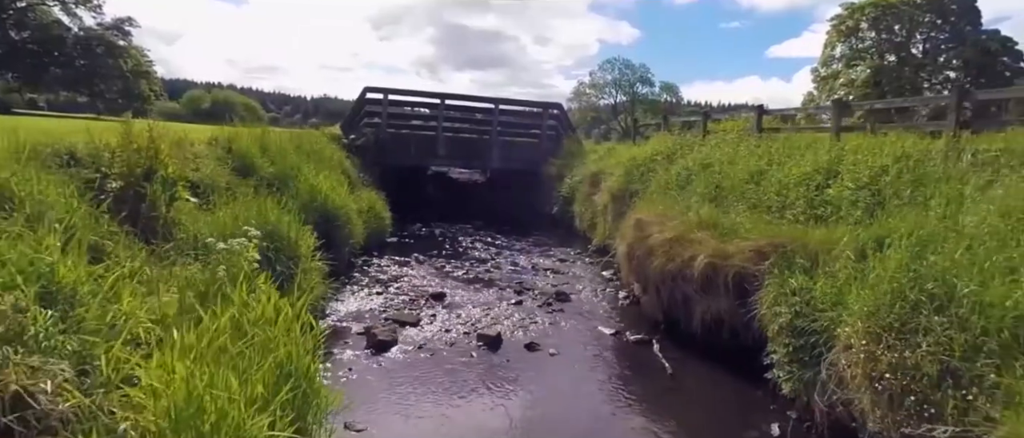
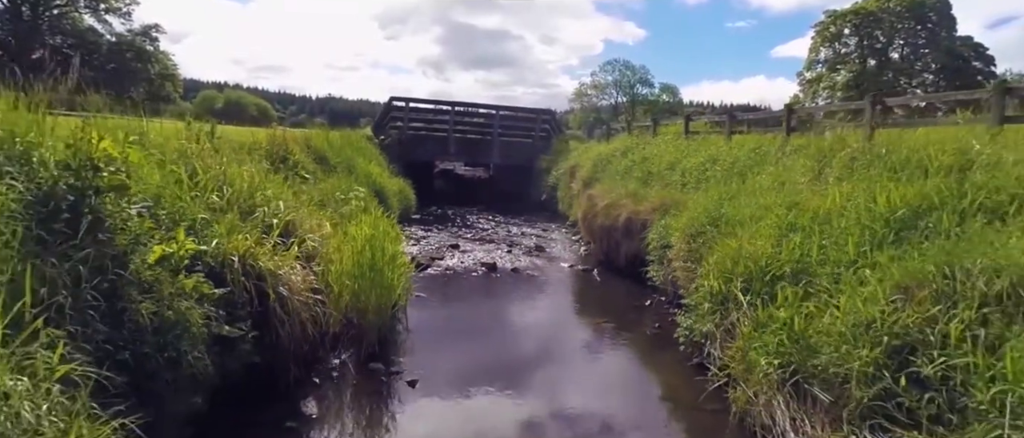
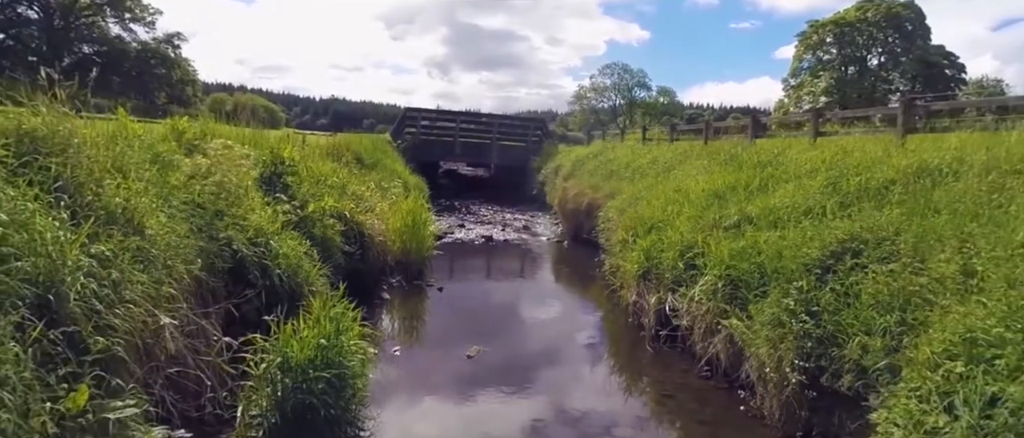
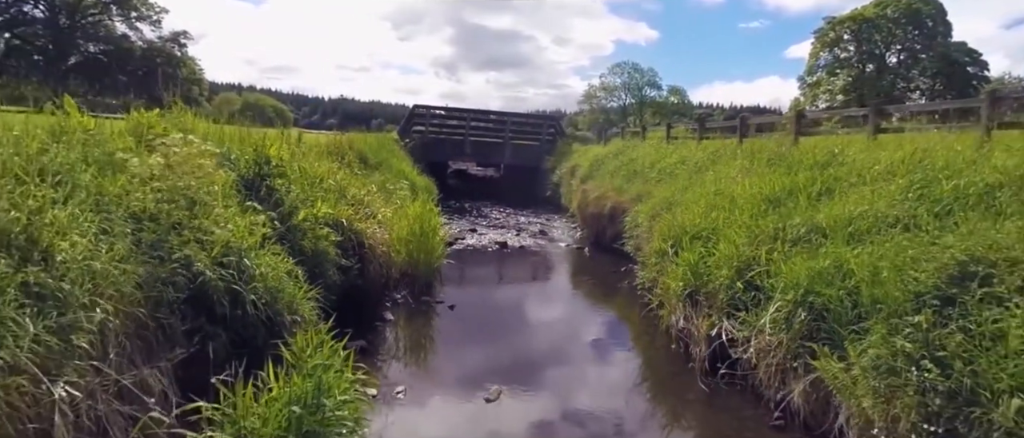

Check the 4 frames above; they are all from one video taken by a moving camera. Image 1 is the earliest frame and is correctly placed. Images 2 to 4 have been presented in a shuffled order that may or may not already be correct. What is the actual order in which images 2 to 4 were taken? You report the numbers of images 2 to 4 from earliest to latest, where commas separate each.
2, 4, 3
